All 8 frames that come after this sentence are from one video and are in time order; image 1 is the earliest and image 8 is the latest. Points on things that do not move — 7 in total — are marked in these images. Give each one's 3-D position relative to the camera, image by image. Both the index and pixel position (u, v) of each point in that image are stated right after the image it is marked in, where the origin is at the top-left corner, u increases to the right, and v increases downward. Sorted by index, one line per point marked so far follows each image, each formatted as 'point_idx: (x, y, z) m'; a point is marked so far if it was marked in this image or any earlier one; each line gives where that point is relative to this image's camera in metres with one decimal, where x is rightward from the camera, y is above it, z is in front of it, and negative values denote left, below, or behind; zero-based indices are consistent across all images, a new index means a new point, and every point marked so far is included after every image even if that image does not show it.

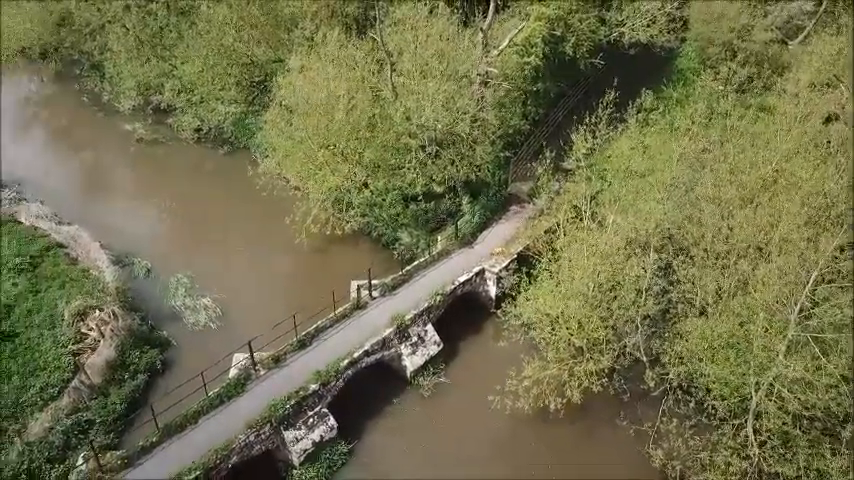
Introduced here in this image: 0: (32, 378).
0: (-9.8, -3.4, +16.4) m
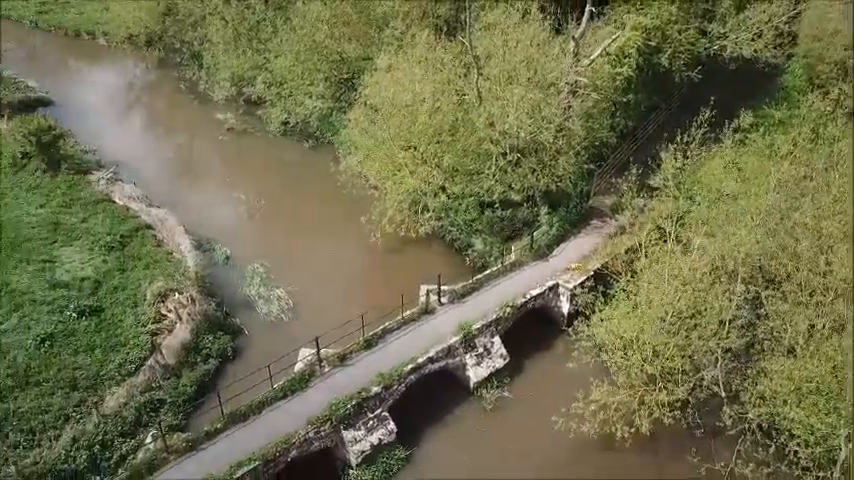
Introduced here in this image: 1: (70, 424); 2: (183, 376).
0: (-8.2, -2.9, +17.2) m
1: (-8.2, -4.2, +15.3) m
2: (-6.2, -3.4, +16.7) m
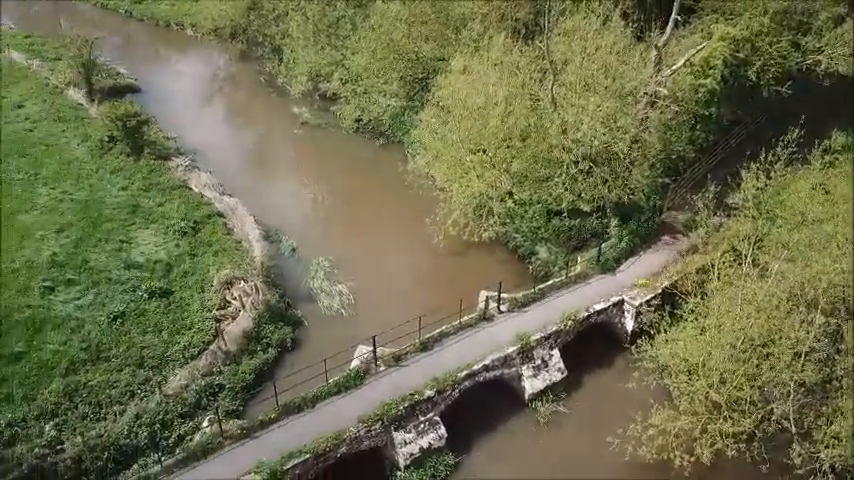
0: (-6.7, -2.5, +17.8) m
1: (-7.0, -3.9, +15.9) m
2: (-4.8, -3.2, +17.1) m
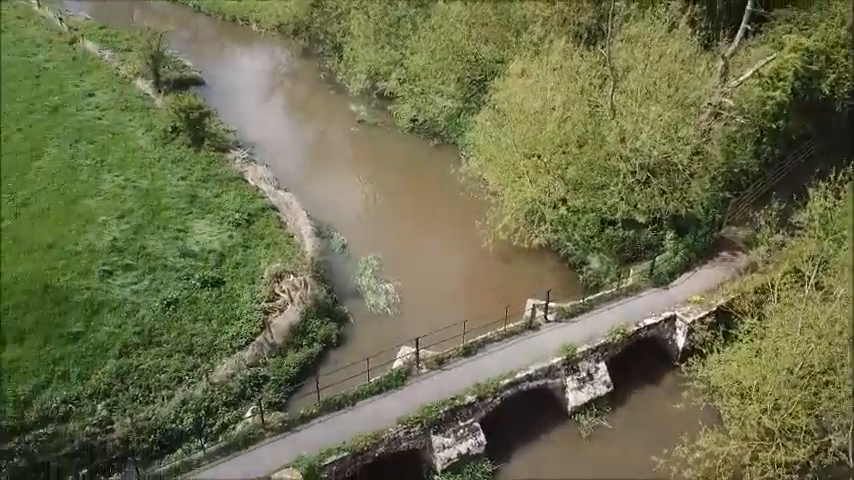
0: (-5.5, -2.3, +18.1) m
1: (-6.0, -3.6, +16.3) m
2: (-3.6, -3.0, +17.4) m
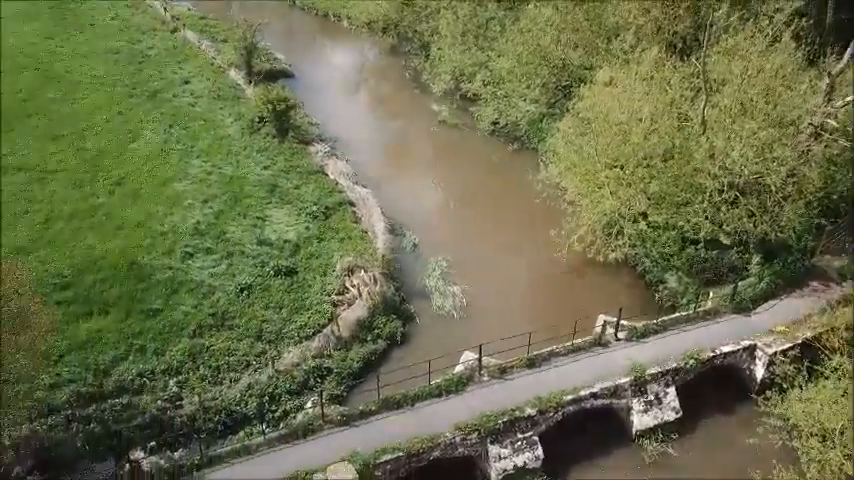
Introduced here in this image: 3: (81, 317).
0: (-3.7, -2.1, +18.5) m
1: (-4.5, -3.3, +16.8) m
2: (-2.0, -2.9, +17.6) m
3: (-9.5, -2.1, +18.1) m
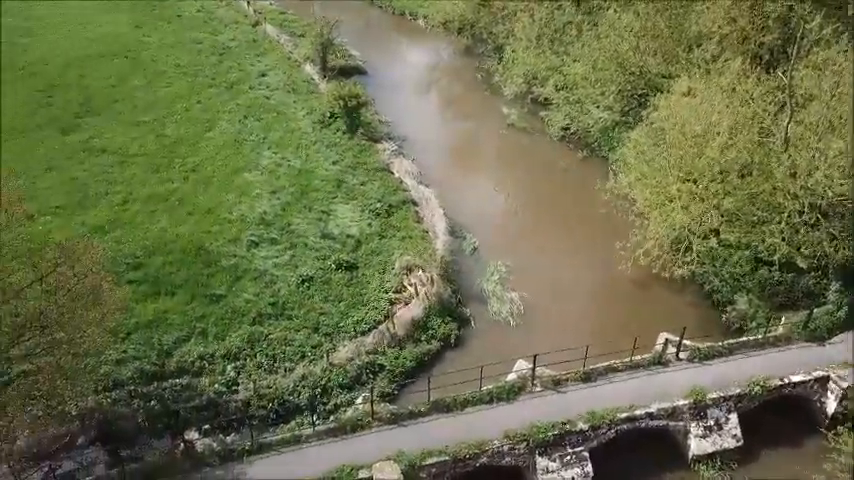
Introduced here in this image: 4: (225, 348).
0: (-2.1, -1.9, +18.7) m
1: (-3.2, -3.1, +17.1) m
2: (-0.6, -2.9, +17.6) m
3: (-7.9, -1.6, +18.8) m
4: (-5.2, -2.8, +17.3) m
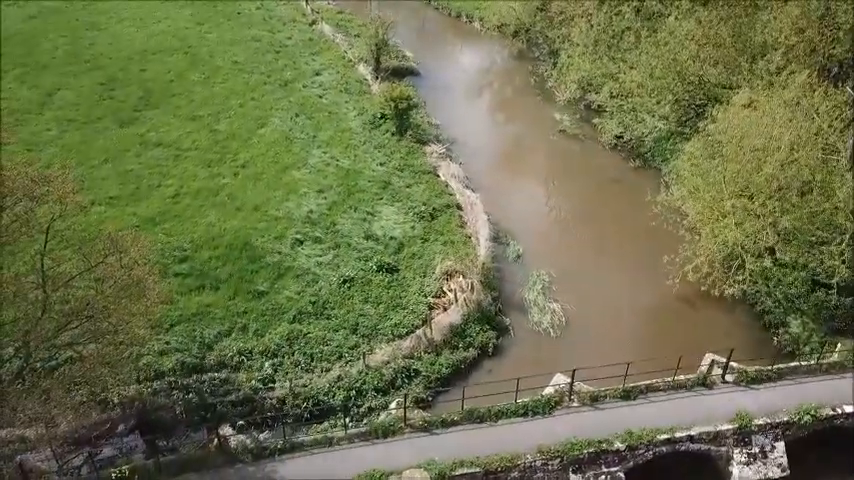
0: (-1.0, -2.0, +18.7) m
1: (-2.2, -3.2, +17.2) m
2: (+0.4, -3.0, +17.5) m
3: (-6.7, -1.4, +19.2) m
4: (-4.3, -2.7, +17.5) m
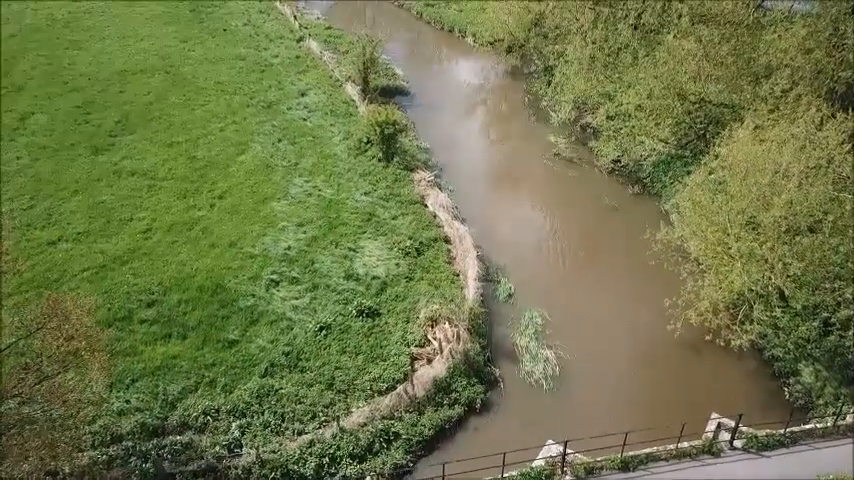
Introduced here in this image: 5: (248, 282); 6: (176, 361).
0: (-1.5, -3.2, +17.3) m
1: (-2.7, -4.3, +15.8) m
2: (0.0, -4.2, +16.1) m
3: (-7.2, -2.7, +17.9) m
4: (-4.7, -3.9, +16.2) m
5: (-5.4, -1.3, +19.8) m
6: (-6.5, -3.2, +17.3) m
